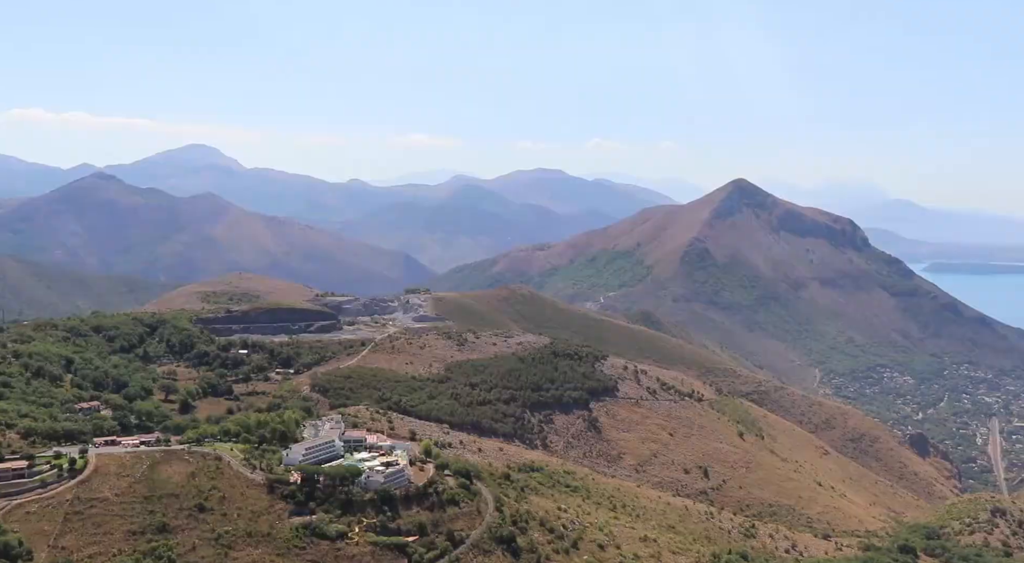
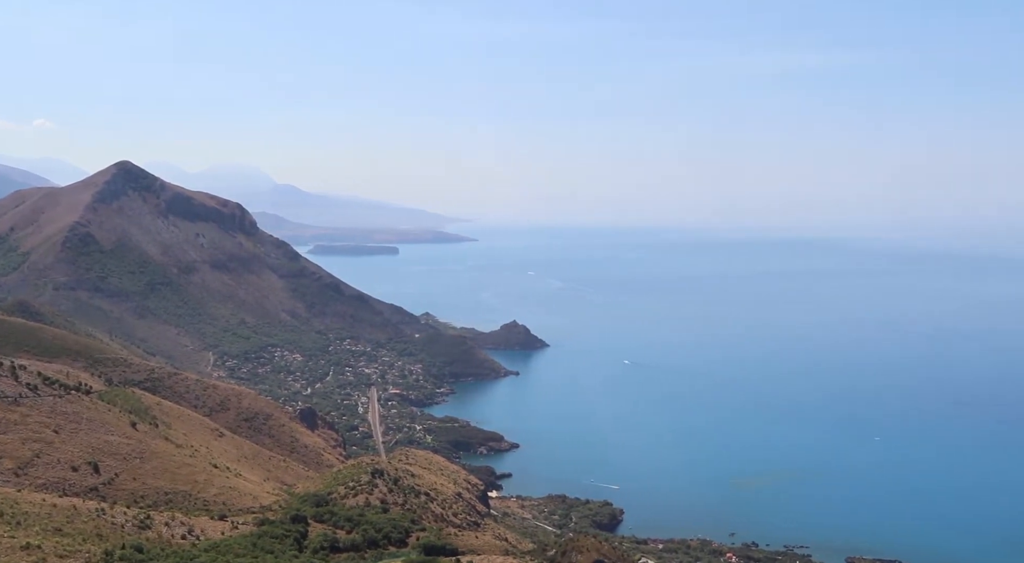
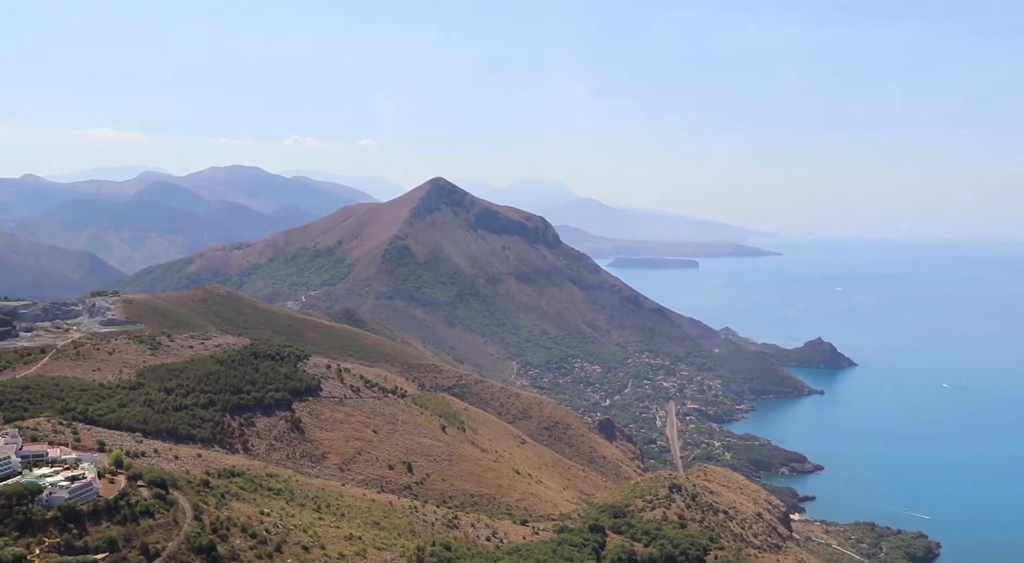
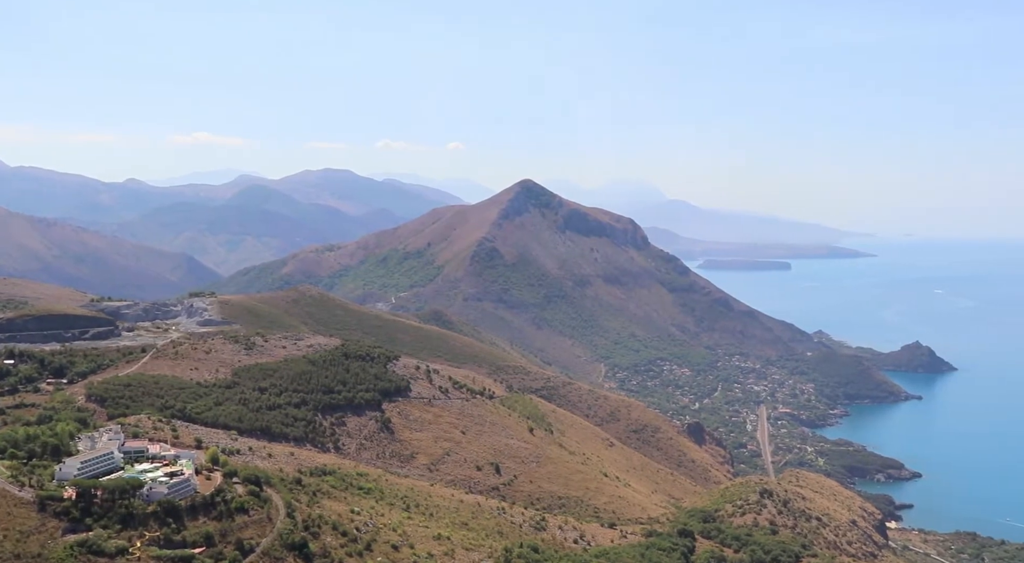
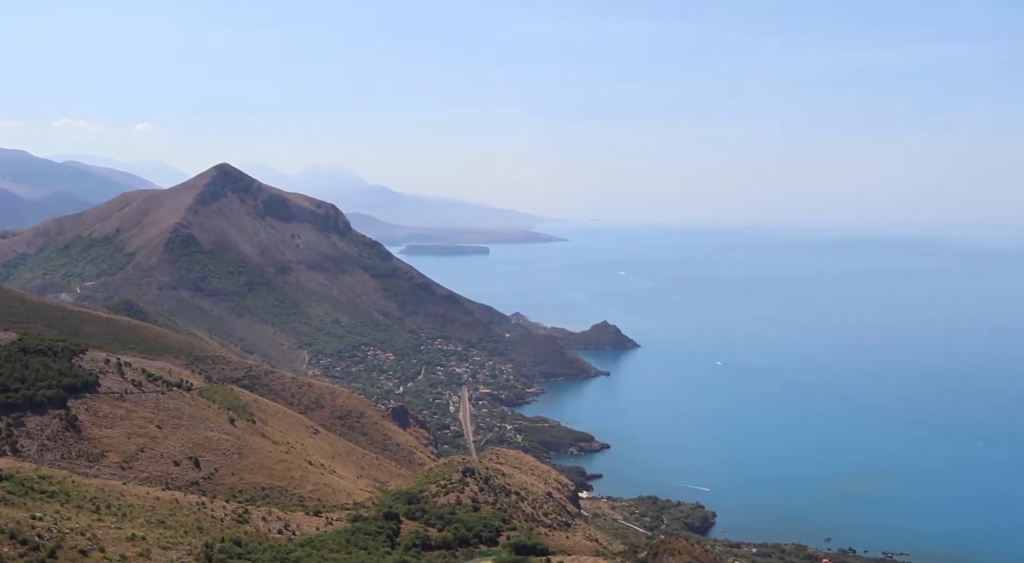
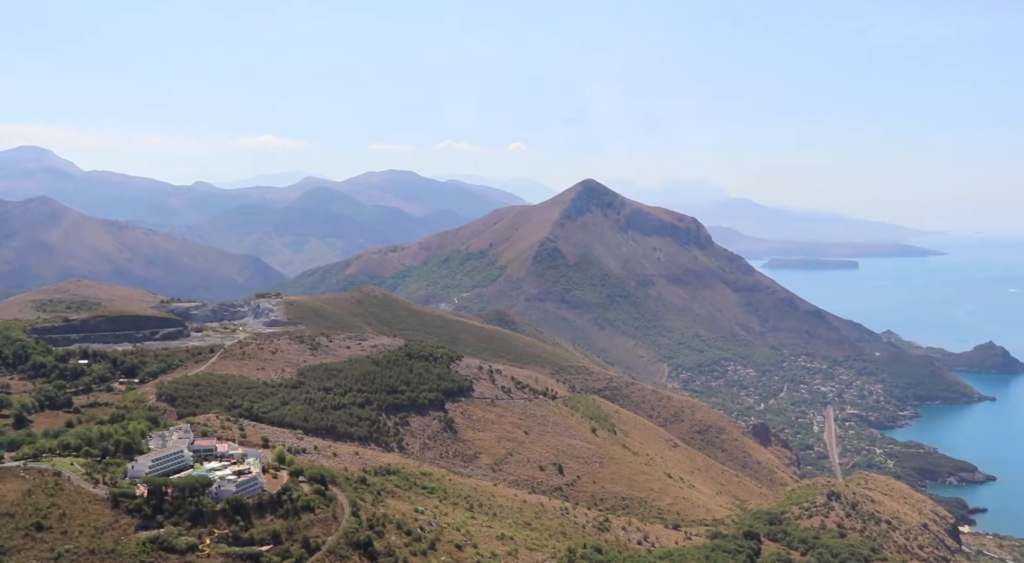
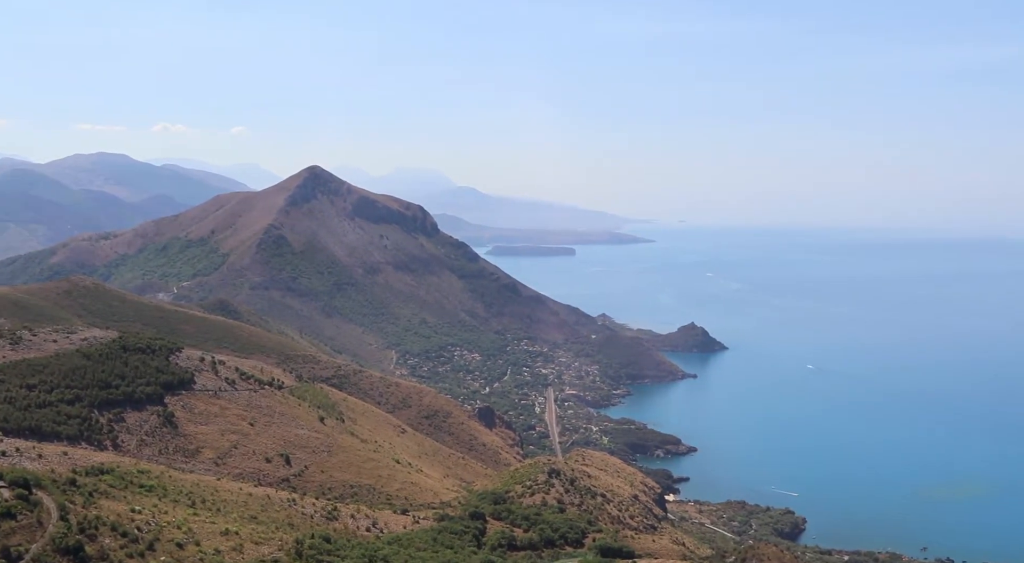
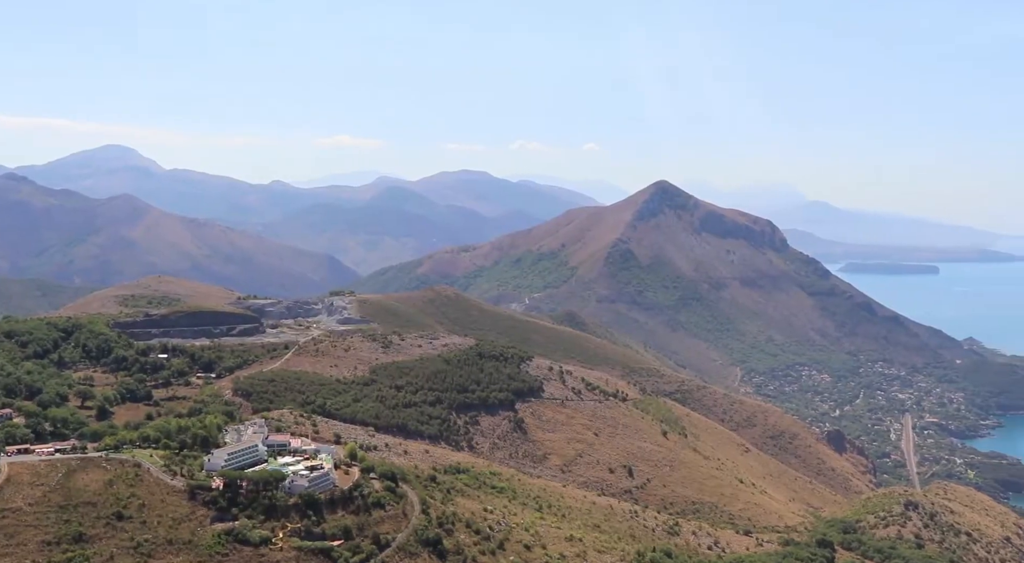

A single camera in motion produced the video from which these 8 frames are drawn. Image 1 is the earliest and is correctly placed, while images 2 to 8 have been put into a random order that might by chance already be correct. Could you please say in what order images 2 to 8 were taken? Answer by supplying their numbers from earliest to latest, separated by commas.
8, 6, 4, 3, 7, 5, 2
